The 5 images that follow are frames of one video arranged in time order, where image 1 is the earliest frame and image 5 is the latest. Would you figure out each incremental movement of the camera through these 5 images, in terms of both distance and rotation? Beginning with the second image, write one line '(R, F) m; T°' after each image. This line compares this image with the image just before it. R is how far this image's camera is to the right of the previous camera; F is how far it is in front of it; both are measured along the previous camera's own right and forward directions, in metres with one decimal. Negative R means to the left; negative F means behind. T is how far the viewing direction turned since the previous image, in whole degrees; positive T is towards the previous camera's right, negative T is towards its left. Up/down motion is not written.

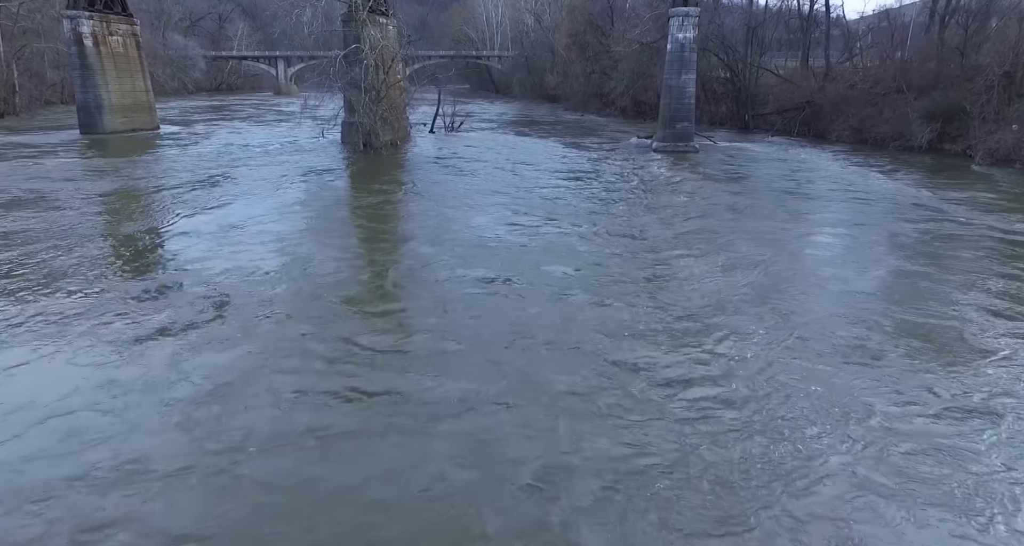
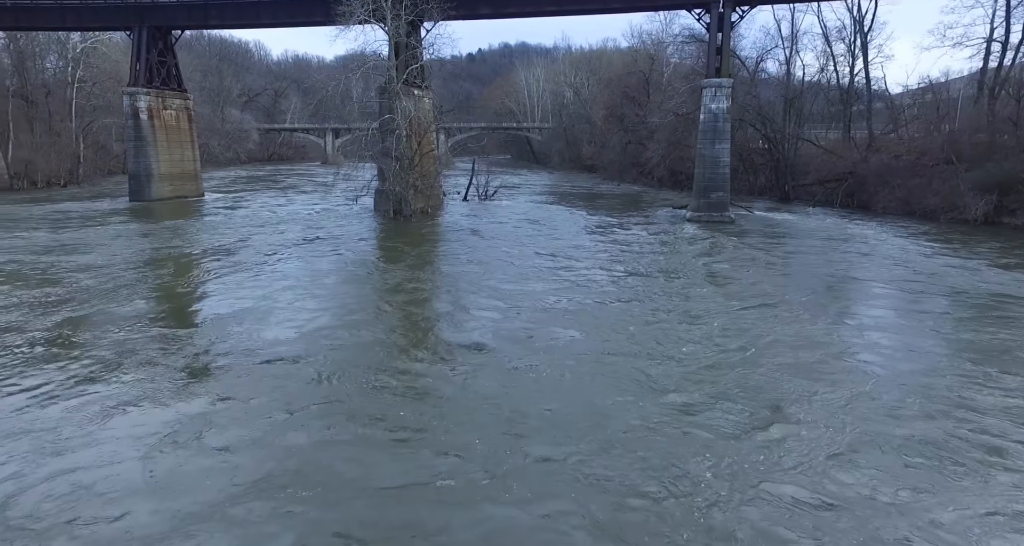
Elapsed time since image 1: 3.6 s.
(+0.5, +1.2) m; -3°
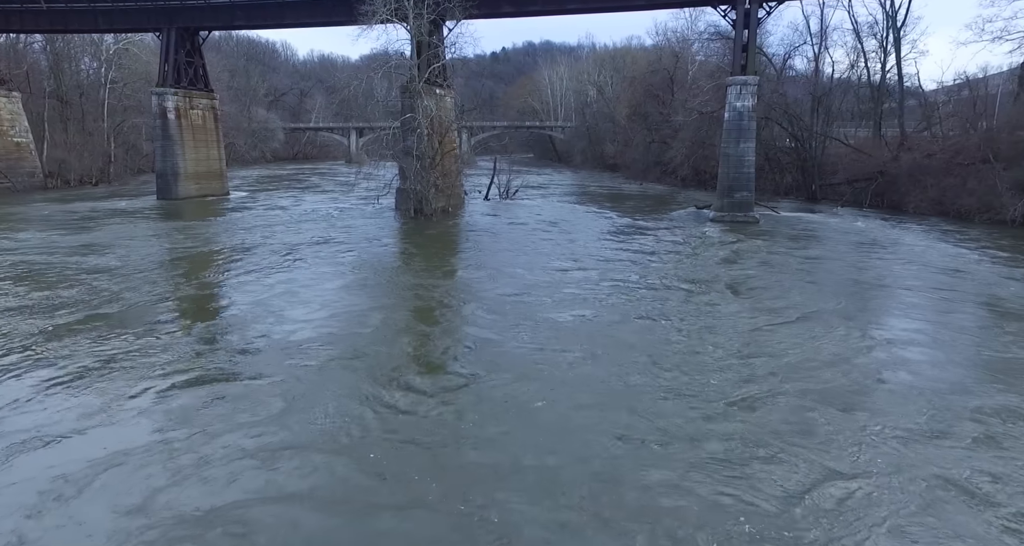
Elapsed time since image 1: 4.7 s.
(+0.1, +0.3) m; -2°
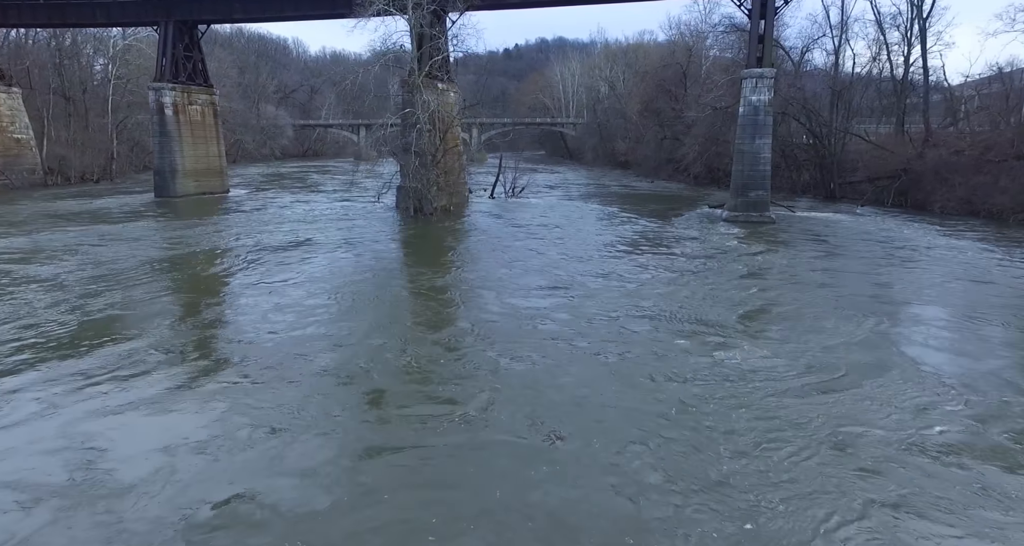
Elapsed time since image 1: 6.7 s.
(+0.5, +1.8) m; -1°
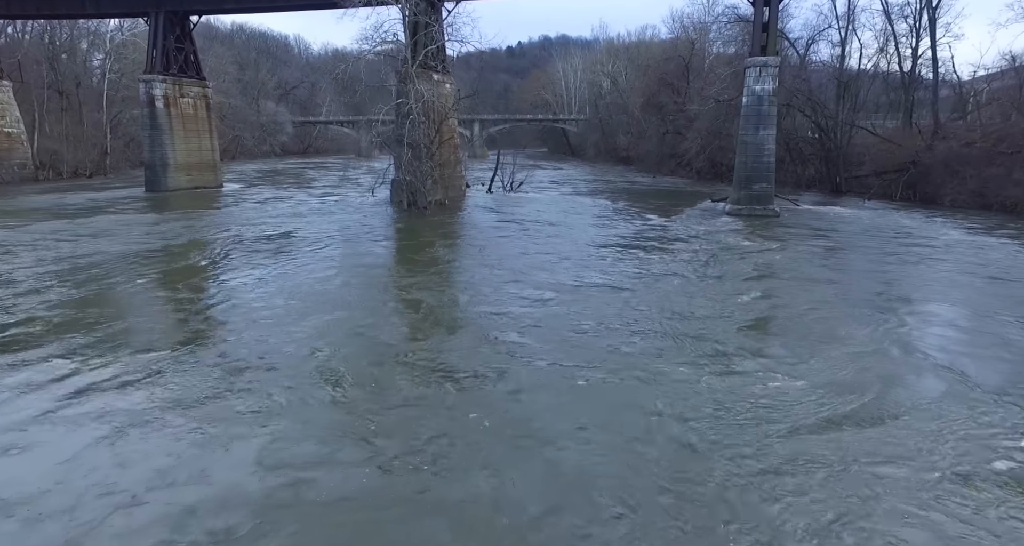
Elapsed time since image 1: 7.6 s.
(+0.4, +1.2) m; 0°
